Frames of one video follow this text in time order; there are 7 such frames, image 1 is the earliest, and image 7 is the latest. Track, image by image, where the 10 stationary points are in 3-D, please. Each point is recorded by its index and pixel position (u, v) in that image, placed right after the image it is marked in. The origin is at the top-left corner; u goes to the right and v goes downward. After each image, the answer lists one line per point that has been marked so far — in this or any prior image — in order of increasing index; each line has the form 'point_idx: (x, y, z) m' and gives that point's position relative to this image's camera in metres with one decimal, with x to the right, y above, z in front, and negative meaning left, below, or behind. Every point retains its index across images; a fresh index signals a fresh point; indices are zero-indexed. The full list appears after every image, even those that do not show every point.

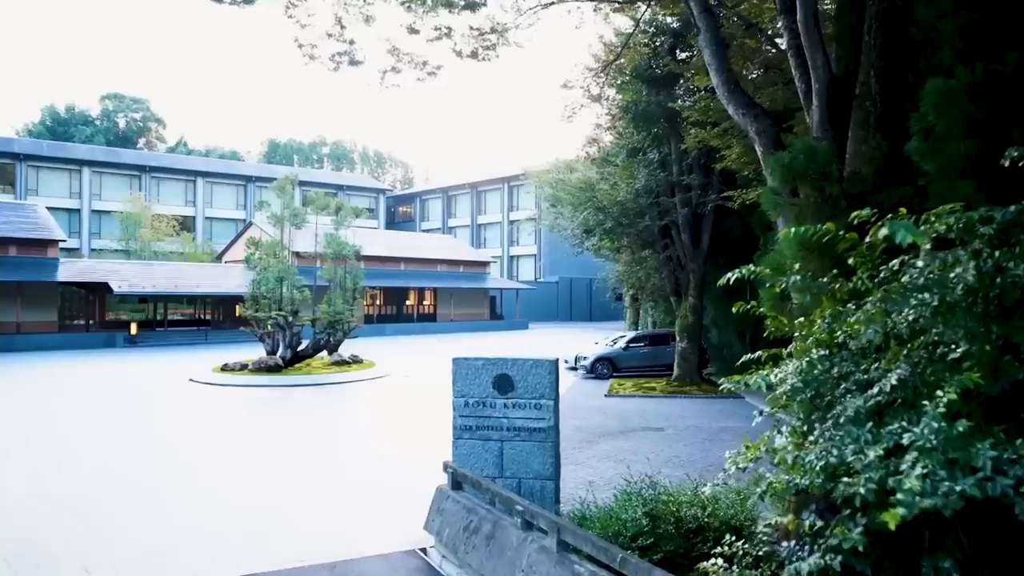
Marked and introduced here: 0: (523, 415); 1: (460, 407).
0: (+0.1, -1.3, +7.8) m
1: (-0.5, -1.3, +7.9) m
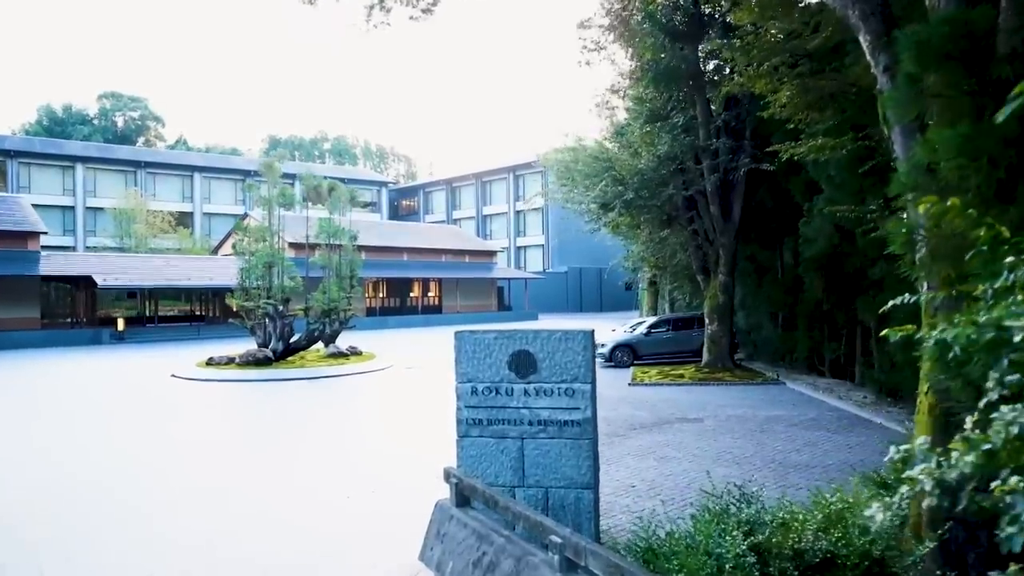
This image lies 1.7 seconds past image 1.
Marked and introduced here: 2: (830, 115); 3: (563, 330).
0: (+0.3, -0.9, +5.9) m
1: (-0.3, -0.9, +6.0) m
2: (+4.7, +2.6, +11.5) m
3: (+0.4, -0.3, +5.9) m
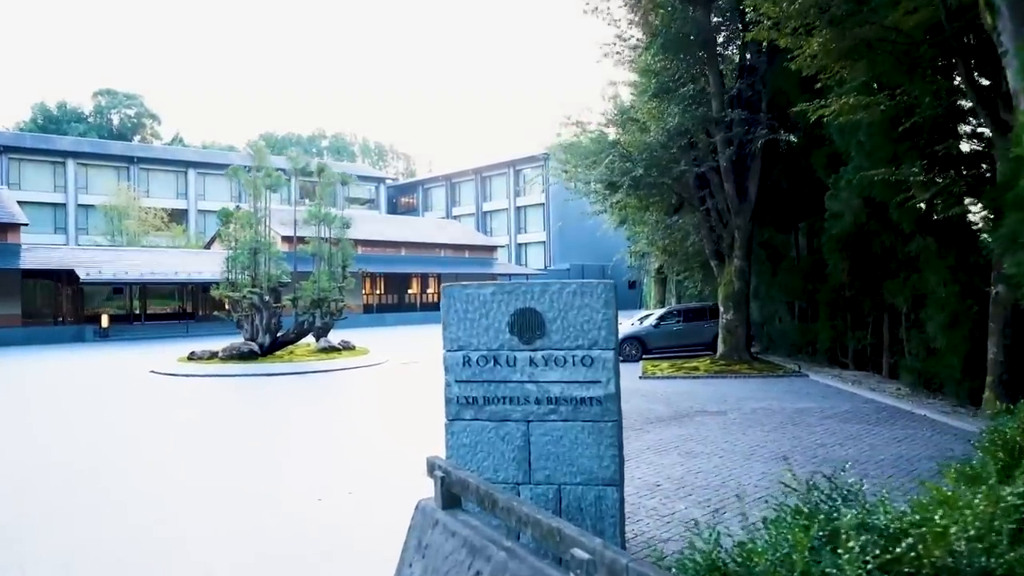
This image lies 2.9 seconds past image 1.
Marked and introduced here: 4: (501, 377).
0: (+0.3, -0.5, +4.6) m
1: (-0.3, -0.5, +4.8) m
2: (+4.7, +2.9, +10.3) m
3: (+0.4, 0.0, +4.6) m
4: (-0.1, -0.6, +4.7) m
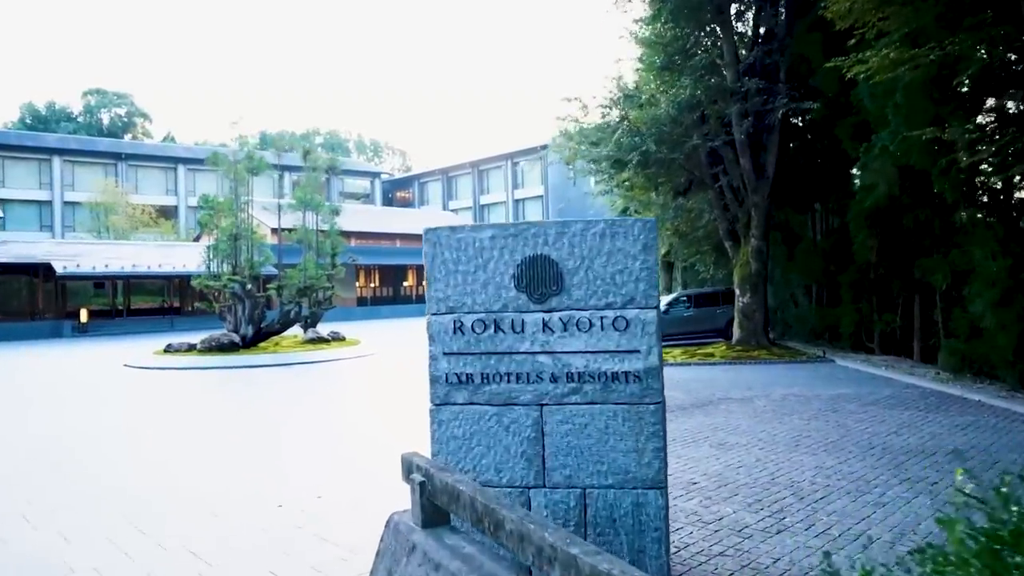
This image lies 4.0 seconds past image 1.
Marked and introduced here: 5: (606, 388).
0: (+0.4, -0.3, +3.5) m
1: (-0.3, -0.2, +3.6) m
2: (+4.7, +3.3, +9.1) m
3: (+0.4, +0.3, +3.5) m
4: (0.0, -0.3, +3.6) m
5: (+0.4, -0.5, +3.5) m
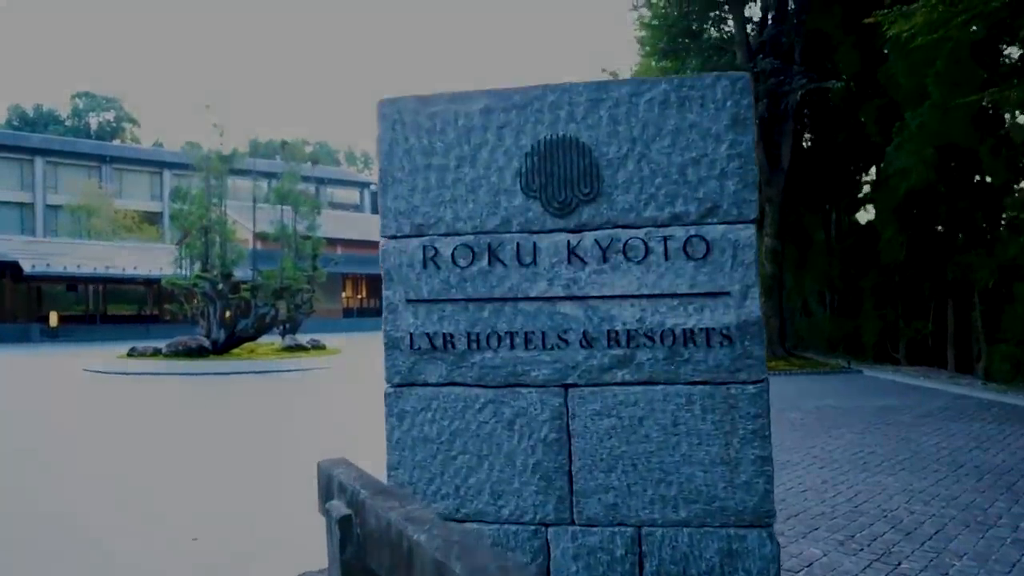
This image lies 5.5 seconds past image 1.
0: (+0.4, 0.0, +2.1) m
1: (-0.3, 0.0, +2.2) m
2: (+4.6, +3.4, +7.8) m
3: (+0.4, +0.6, +2.1) m
4: (0.0, 0.0, +2.2) m
5: (+0.4, -0.2, +2.1) m
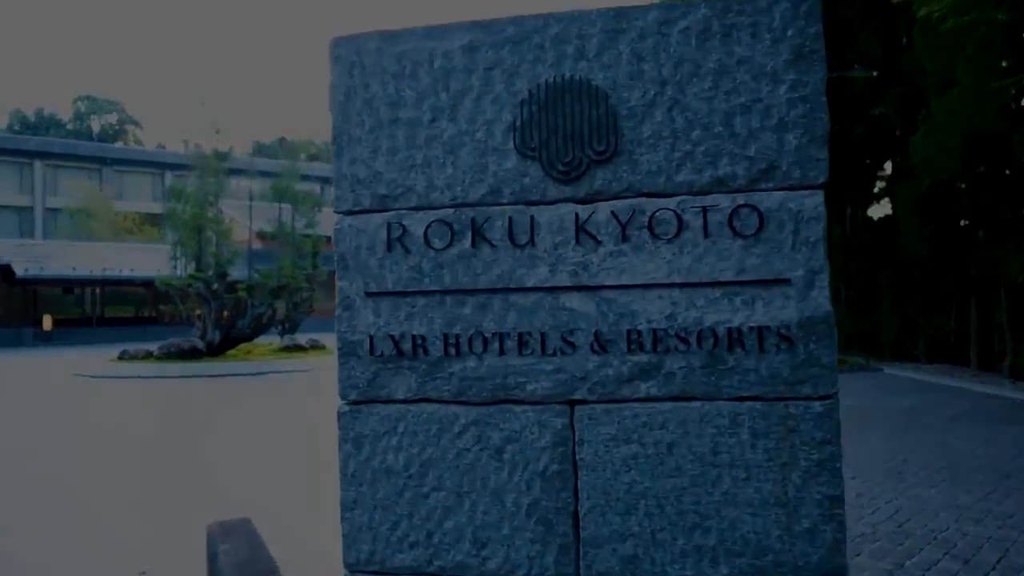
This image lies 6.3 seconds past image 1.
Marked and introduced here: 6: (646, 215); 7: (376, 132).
0: (+0.4, 0.0, +1.6) m
1: (-0.3, +0.1, +1.7) m
2: (+4.6, +3.4, +7.3) m
3: (+0.4, +0.6, +1.6) m
4: (0.0, 0.0, +1.7) m
5: (+0.4, -0.2, +1.6) m
6: (+0.3, +0.2, +1.6) m
7: (-0.3, +0.4, +1.7) m
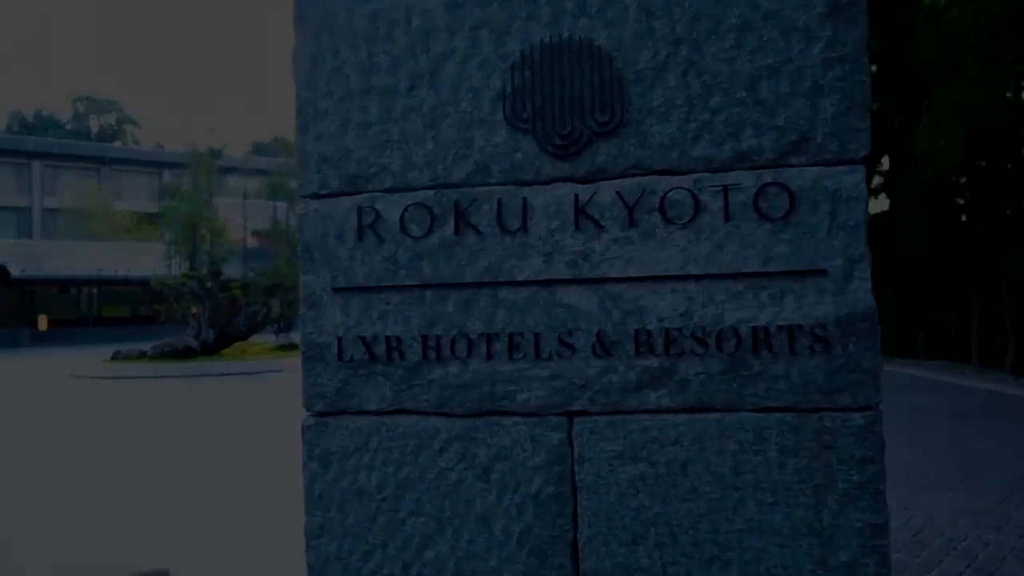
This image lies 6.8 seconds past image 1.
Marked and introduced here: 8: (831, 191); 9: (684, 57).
0: (+0.3, +0.1, +1.4) m
1: (-0.3, +0.1, +1.5) m
2: (+4.6, +3.5, +7.1) m
3: (+0.4, +0.6, +1.4) m
4: (-0.1, 0.0, +1.4) m
5: (+0.4, -0.2, +1.4) m
6: (+0.3, +0.2, +1.4) m
7: (-0.3, +0.4, +1.5) m
8: (+0.6, +0.2, +1.3) m
9: (+0.3, +0.4, +1.4) m
